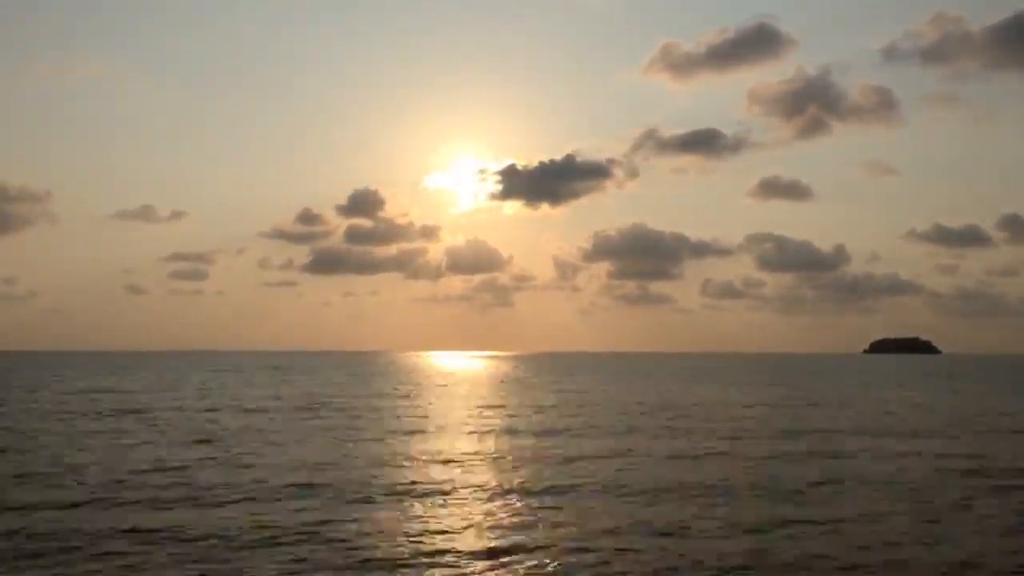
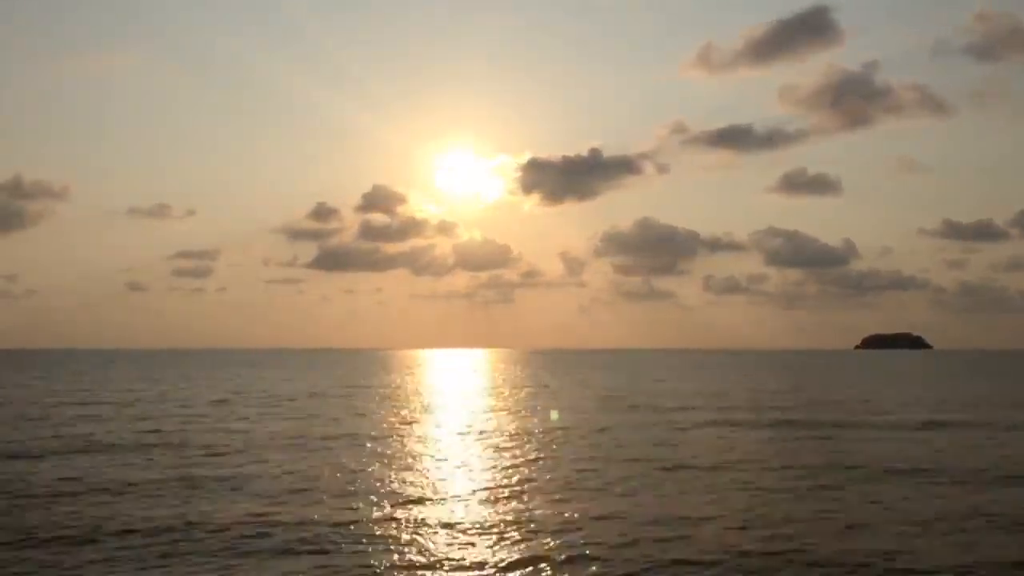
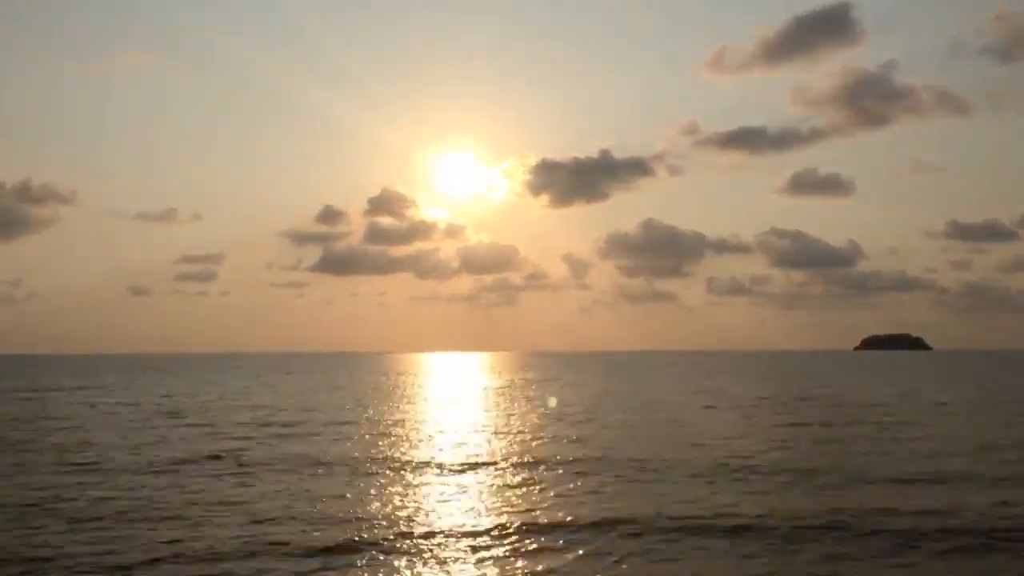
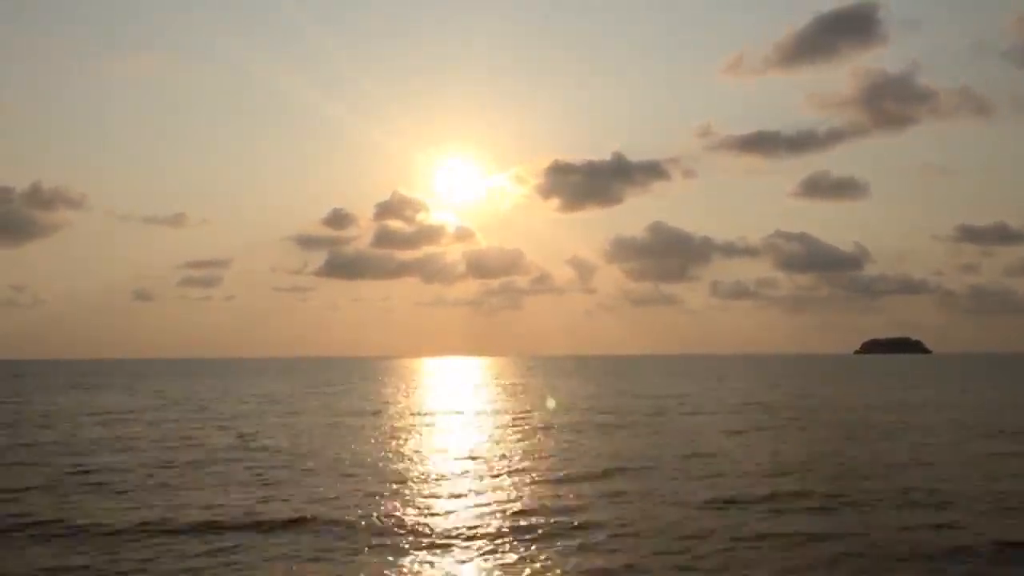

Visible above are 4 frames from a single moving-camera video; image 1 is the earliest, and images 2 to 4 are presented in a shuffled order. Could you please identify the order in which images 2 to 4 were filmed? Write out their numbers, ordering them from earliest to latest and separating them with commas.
2, 3, 4
